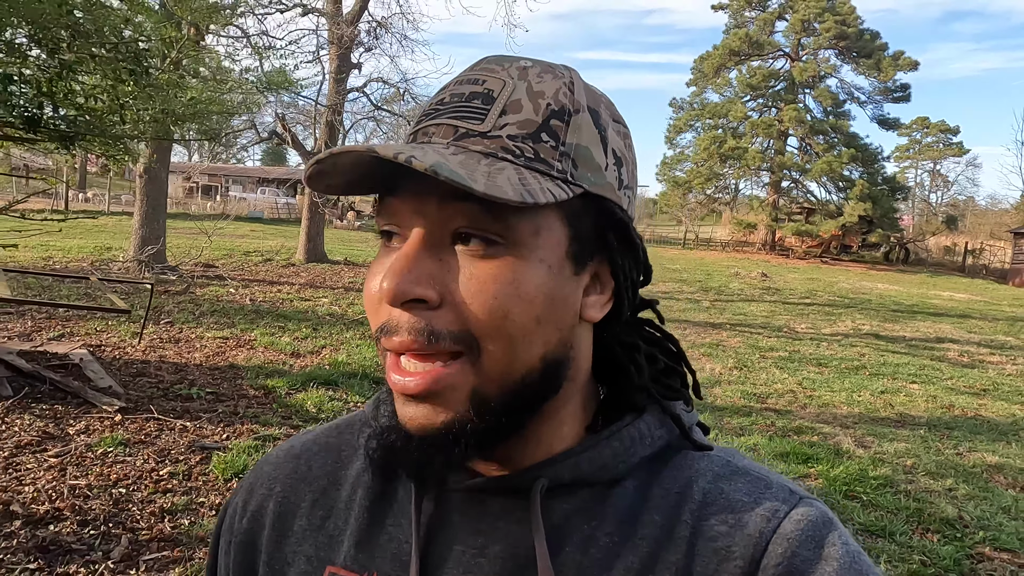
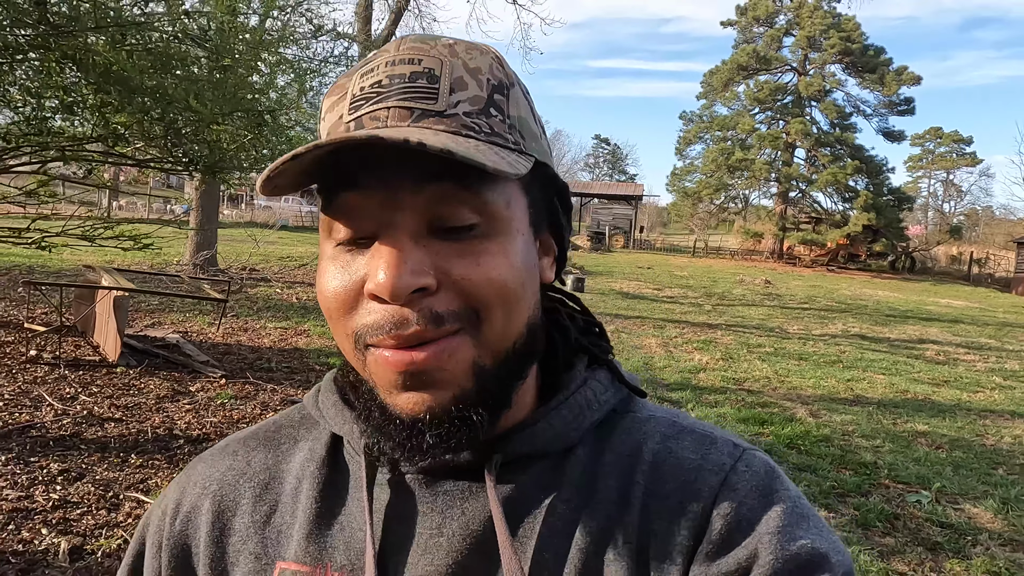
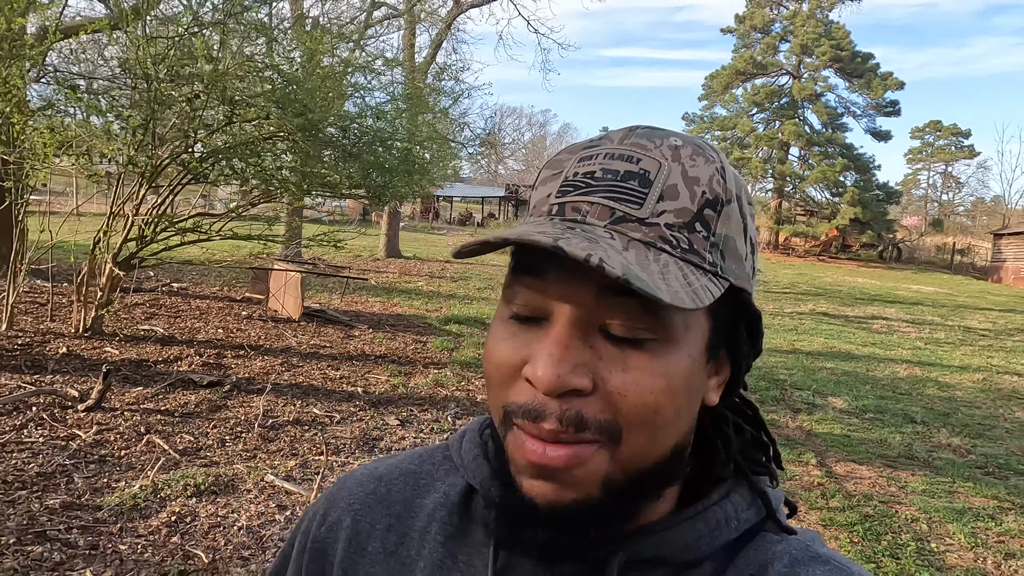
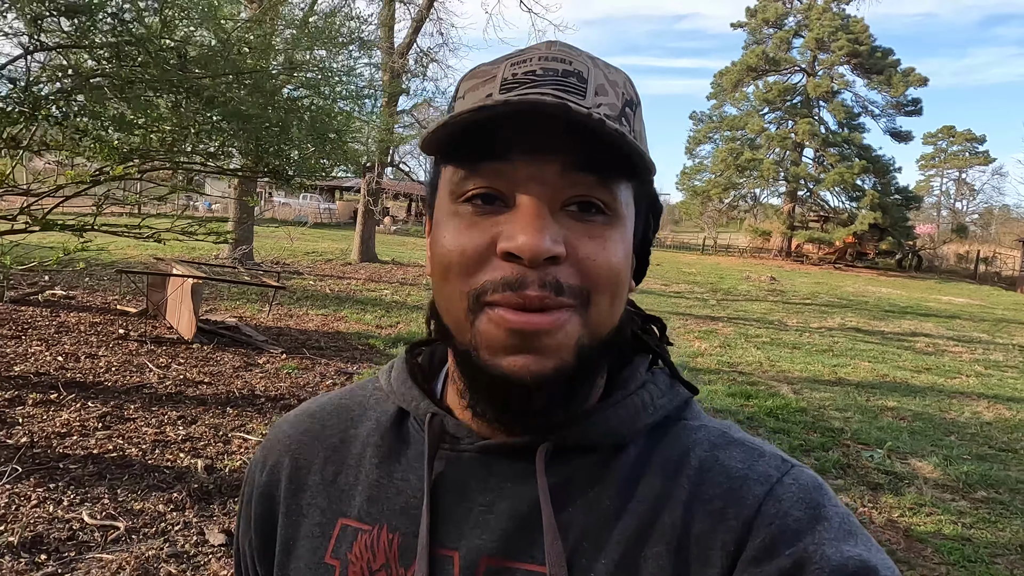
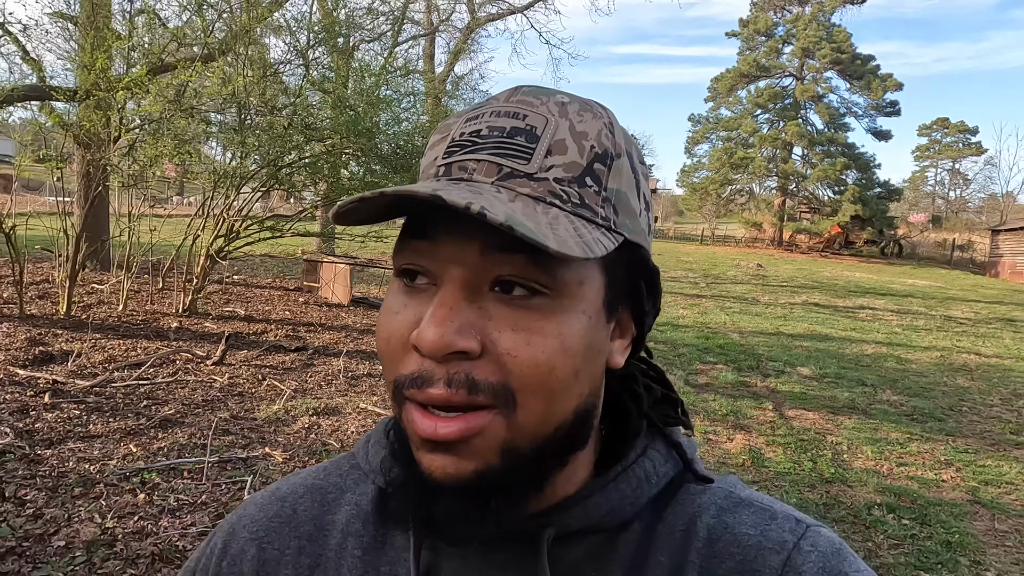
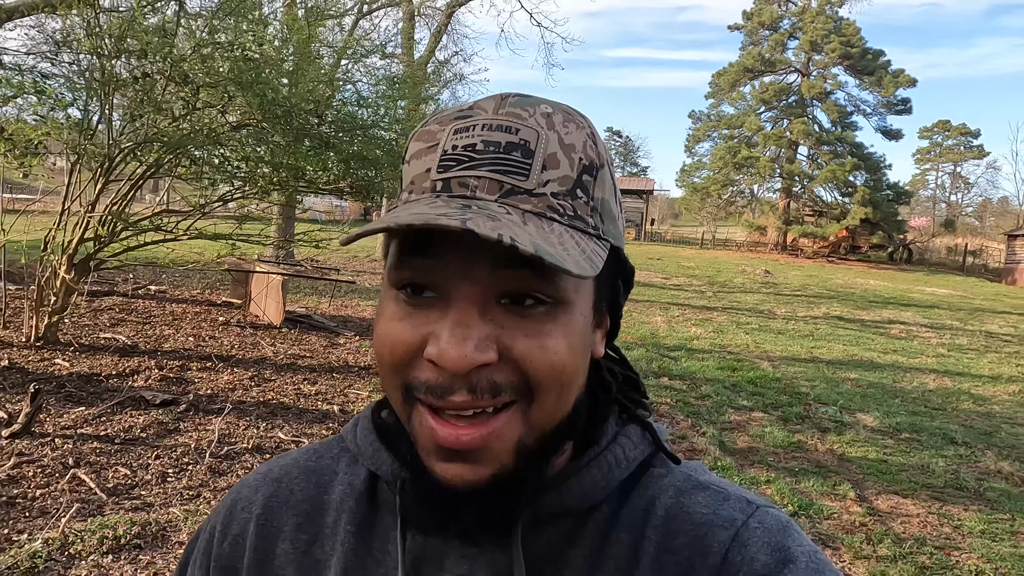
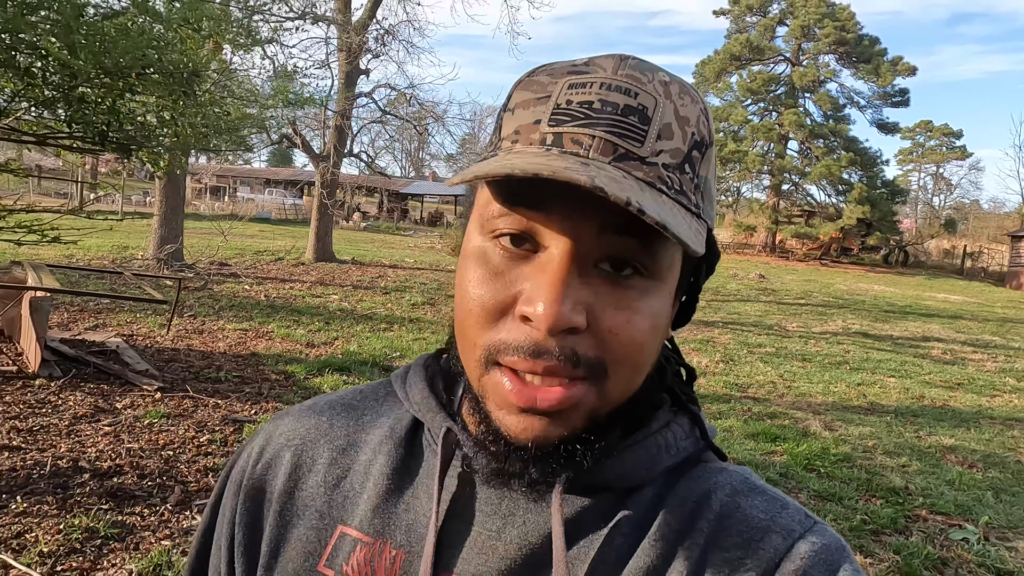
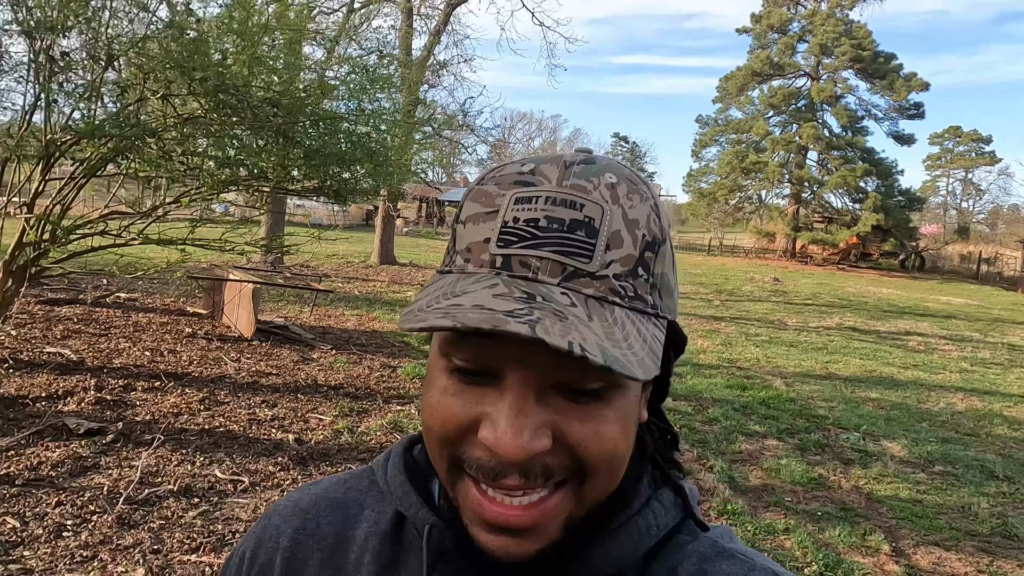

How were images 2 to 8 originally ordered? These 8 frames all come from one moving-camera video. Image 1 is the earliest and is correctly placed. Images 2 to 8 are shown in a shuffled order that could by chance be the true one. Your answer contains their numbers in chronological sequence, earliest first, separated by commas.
7, 2, 4, 8, 6, 3, 5
